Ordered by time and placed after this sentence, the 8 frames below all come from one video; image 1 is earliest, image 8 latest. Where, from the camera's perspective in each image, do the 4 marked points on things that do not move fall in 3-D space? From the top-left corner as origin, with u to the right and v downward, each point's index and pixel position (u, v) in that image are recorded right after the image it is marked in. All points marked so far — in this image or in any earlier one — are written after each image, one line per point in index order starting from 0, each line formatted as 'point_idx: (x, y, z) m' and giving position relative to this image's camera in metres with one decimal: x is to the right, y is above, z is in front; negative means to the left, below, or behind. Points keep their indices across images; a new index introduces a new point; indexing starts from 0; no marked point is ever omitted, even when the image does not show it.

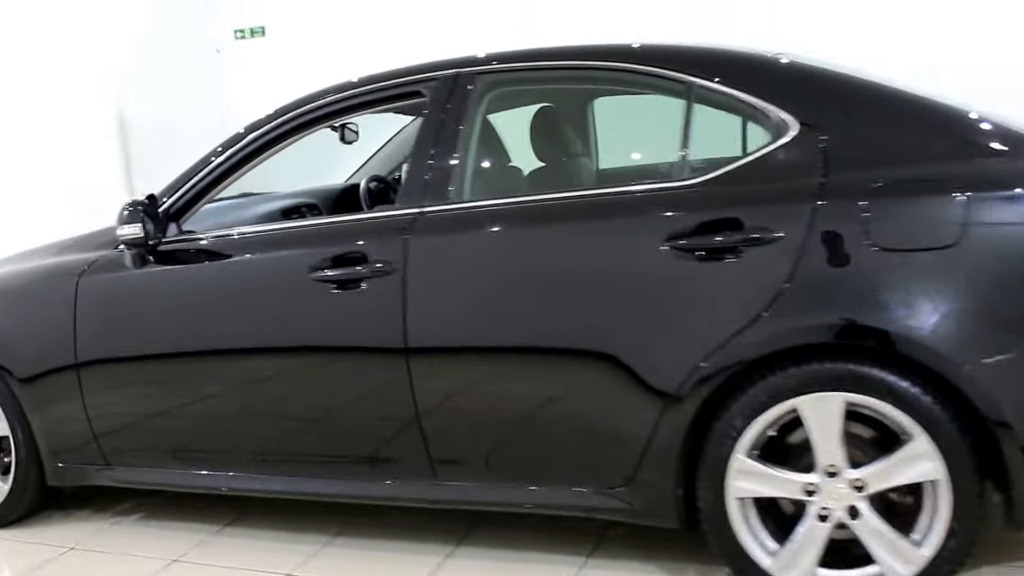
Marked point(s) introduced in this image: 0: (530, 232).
0: (0.0, +0.1, +2.2) m
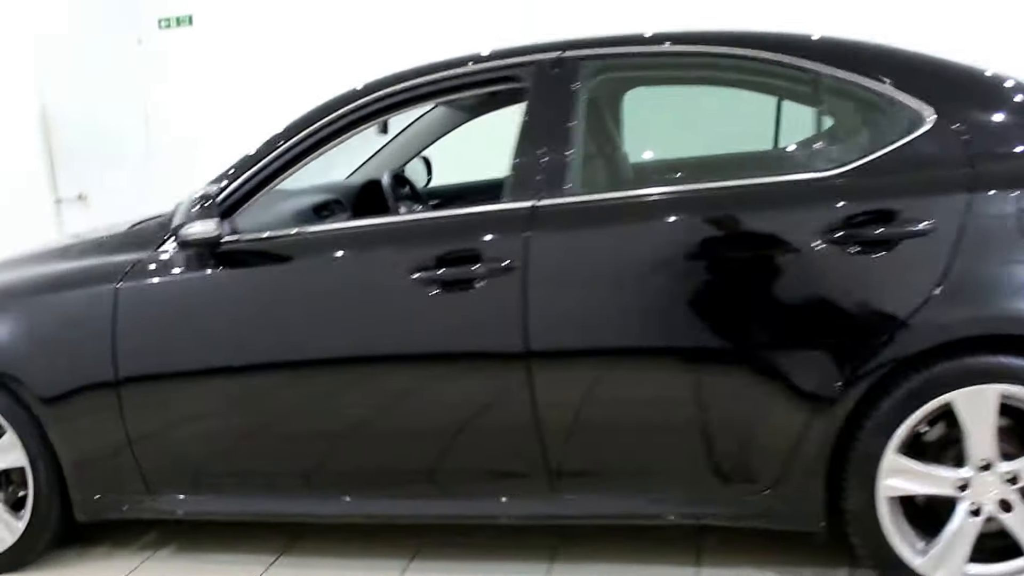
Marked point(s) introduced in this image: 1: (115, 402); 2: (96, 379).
0: (+0.3, +0.1, +2.1) m
1: (-1.0, -0.3, +2.5) m
2: (-1.0, -0.2, +2.5) m
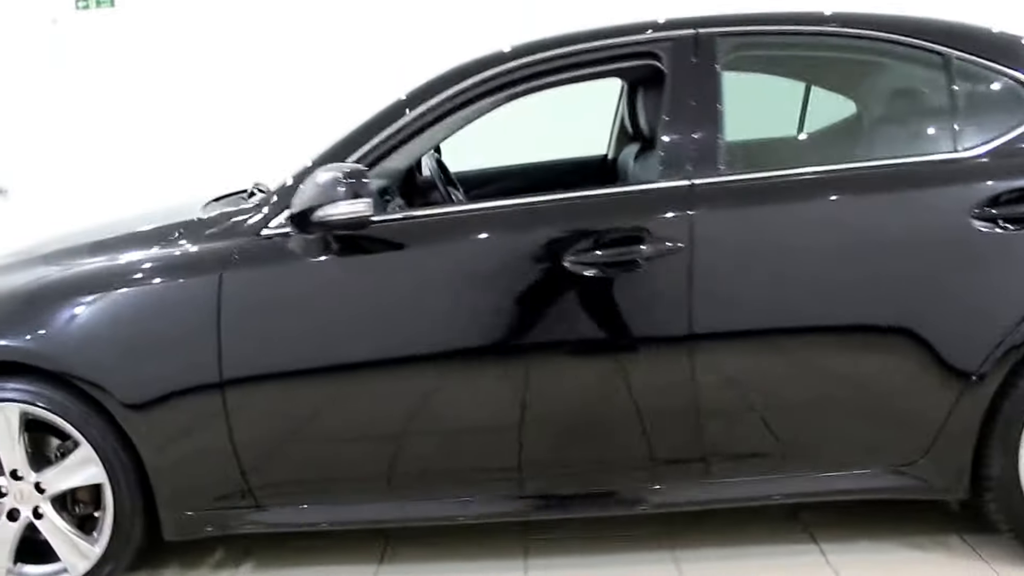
0: (+0.7, +0.2, +2.1) m
1: (-0.6, -0.3, +2.2) m
2: (-0.7, -0.2, +2.2) m
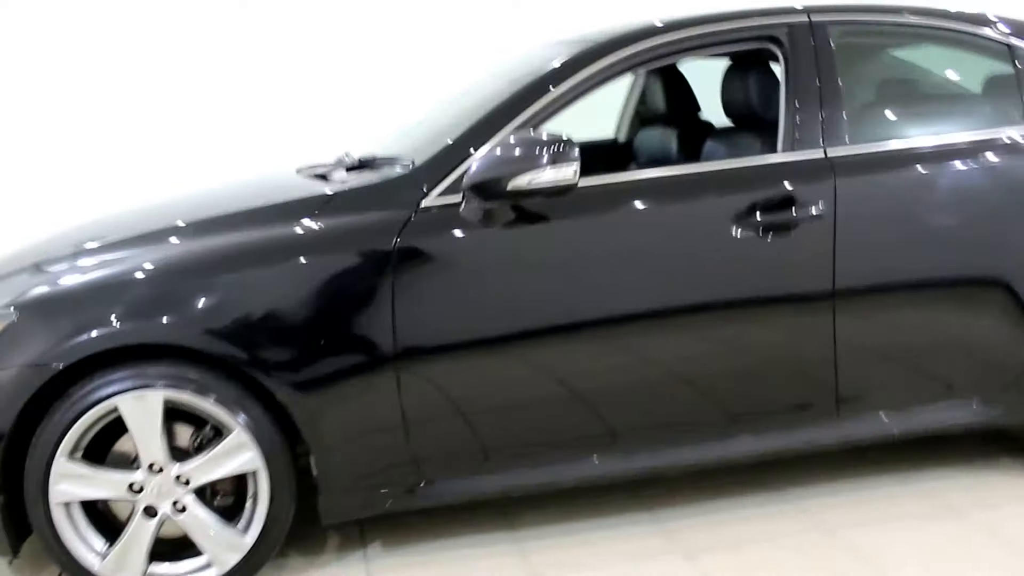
0: (+1.0, +0.3, +2.4) m
1: (-0.2, -0.2, +2.2) m
2: (-0.3, -0.1, +2.1) m
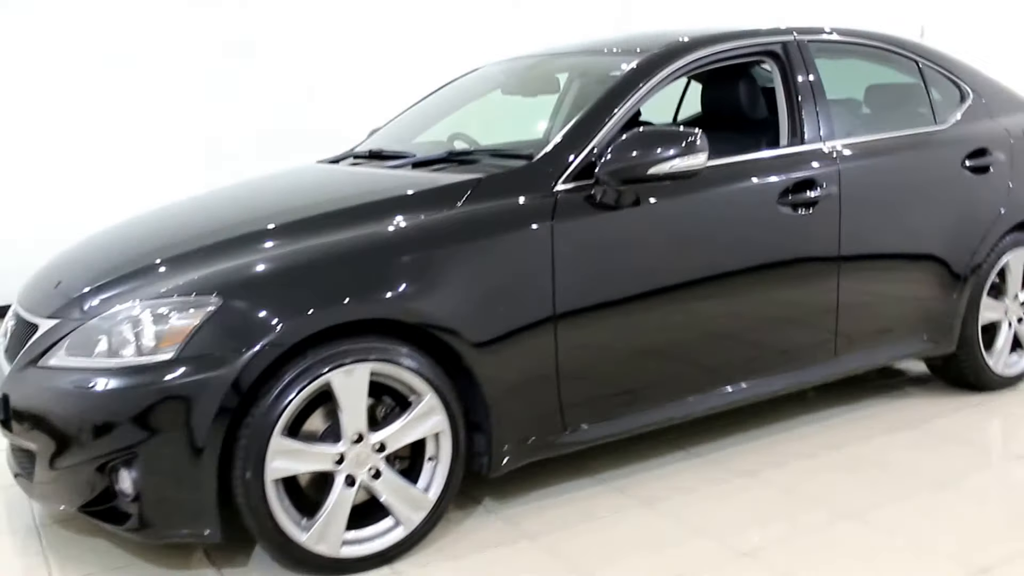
0: (+1.2, +0.4, +3.1) m
1: (+0.1, -0.1, +2.5) m
2: (+0.1, -0.1, +2.4) m
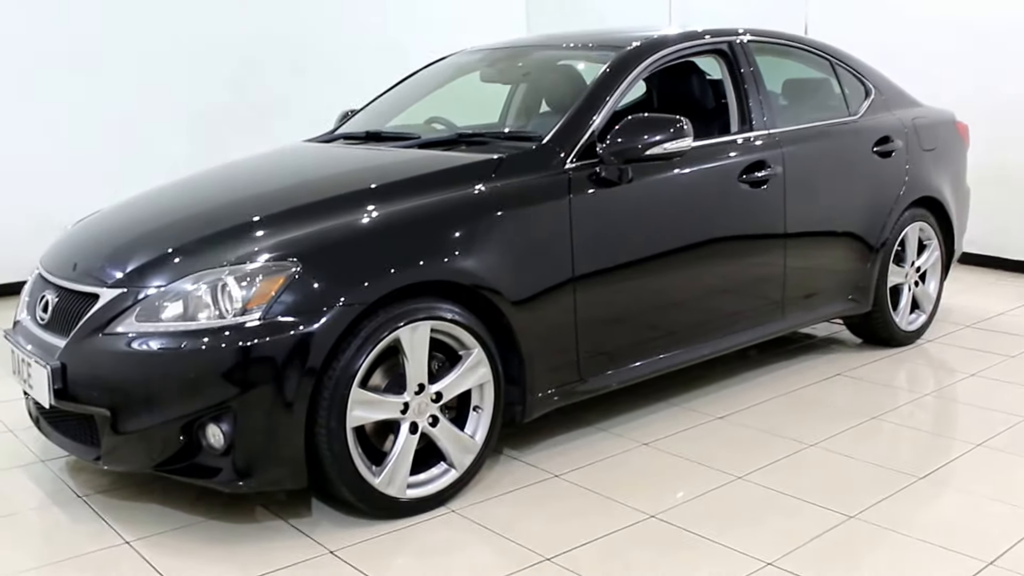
0: (+1.1, +0.5, +3.6) m
1: (+0.2, 0.0, +2.8) m
2: (+0.1, 0.0, +2.7) m
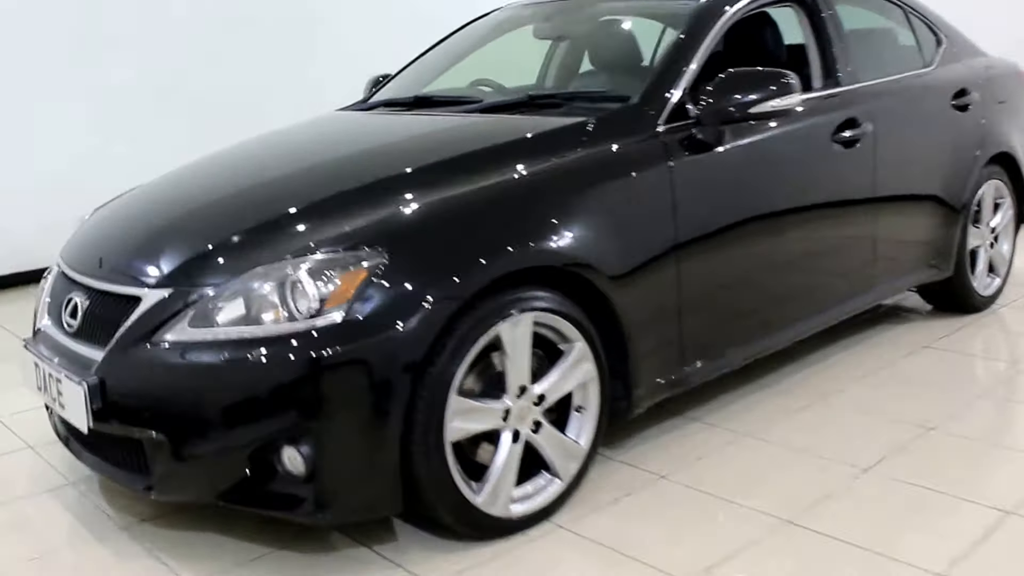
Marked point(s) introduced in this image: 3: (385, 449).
0: (+1.3, +0.6, +3.3) m
1: (+0.4, 0.0, +2.5) m
2: (+0.4, +0.1, +2.4) m
3: (-0.3, -0.3, +2.1) m
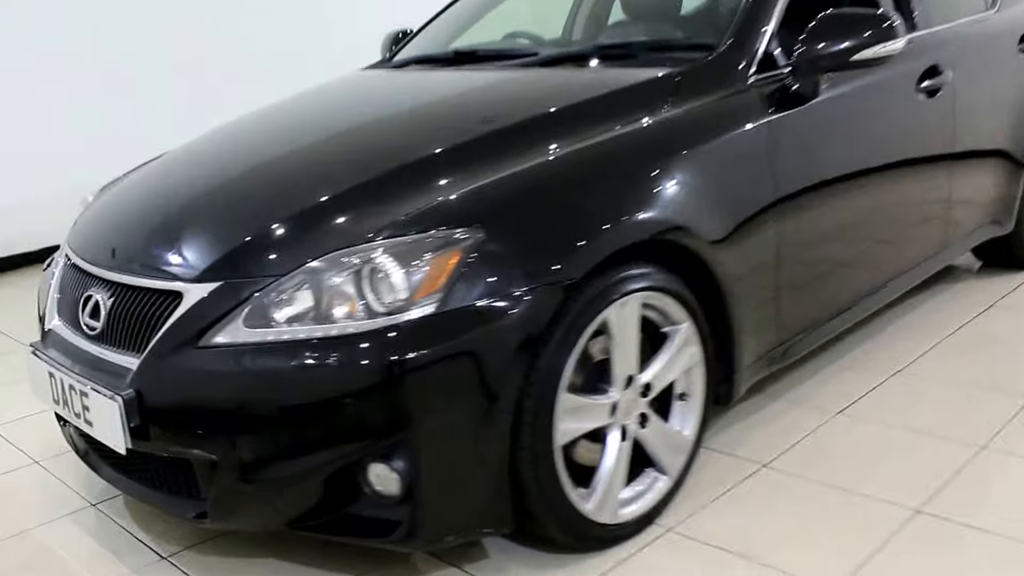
0: (+1.4, +0.8, +3.1) m
1: (+0.6, +0.1, +2.2) m
2: (+0.6, +0.1, +2.1) m
3: (0.0, -0.3, +1.8) m
